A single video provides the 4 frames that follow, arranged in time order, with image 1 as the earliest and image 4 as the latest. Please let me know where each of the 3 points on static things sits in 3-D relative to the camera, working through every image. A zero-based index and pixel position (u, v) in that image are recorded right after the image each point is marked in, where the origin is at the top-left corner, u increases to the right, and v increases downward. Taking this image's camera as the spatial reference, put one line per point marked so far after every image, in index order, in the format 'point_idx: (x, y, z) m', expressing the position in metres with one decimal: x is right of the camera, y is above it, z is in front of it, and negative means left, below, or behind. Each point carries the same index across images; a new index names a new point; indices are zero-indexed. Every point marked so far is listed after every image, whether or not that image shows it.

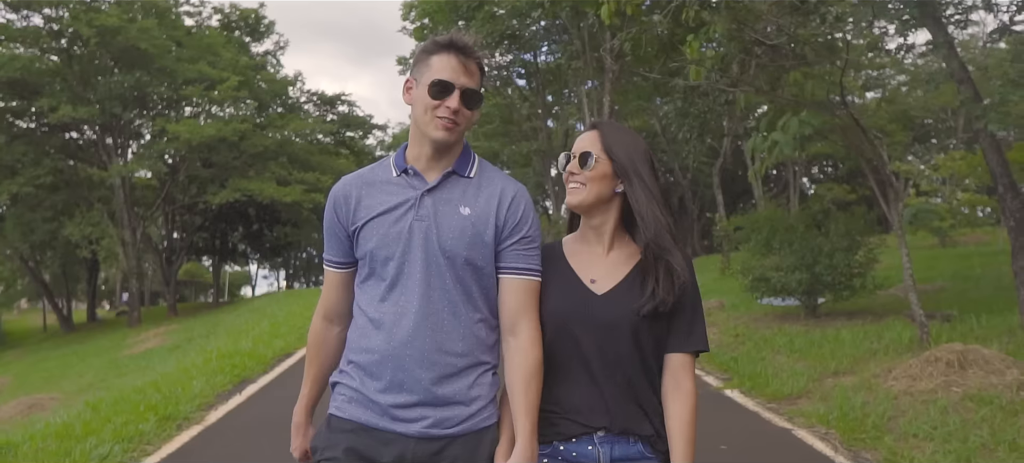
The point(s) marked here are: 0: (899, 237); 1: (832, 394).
0: (+4.4, -0.1, +11.3) m
1: (+2.7, -1.4, +8.3) m
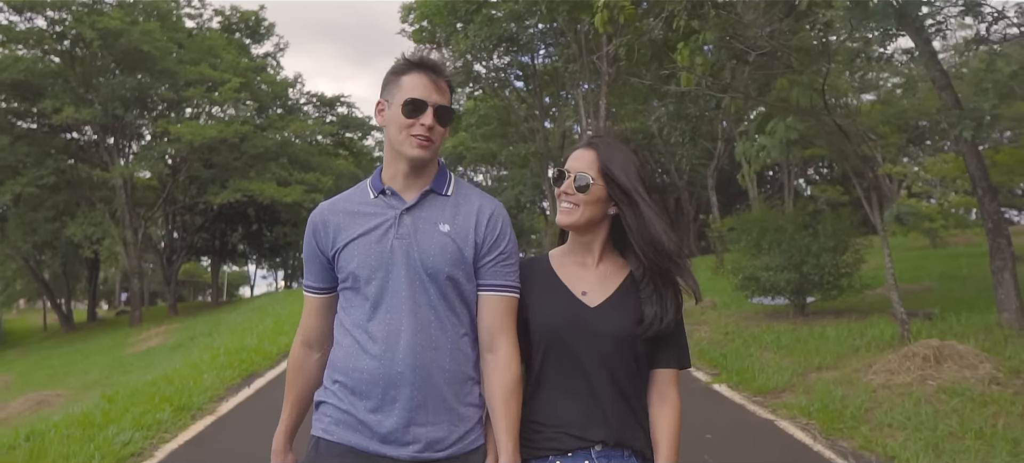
0: (+4.4, -0.1, +11.7) m
1: (+2.7, -1.4, +8.7) m
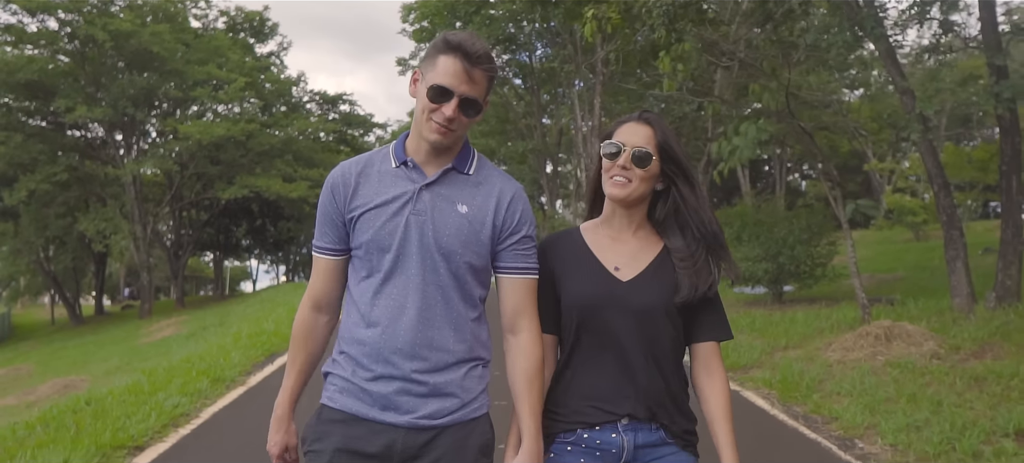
0: (+4.3, 0.0, +12.7) m
1: (+2.7, -1.3, +9.8) m
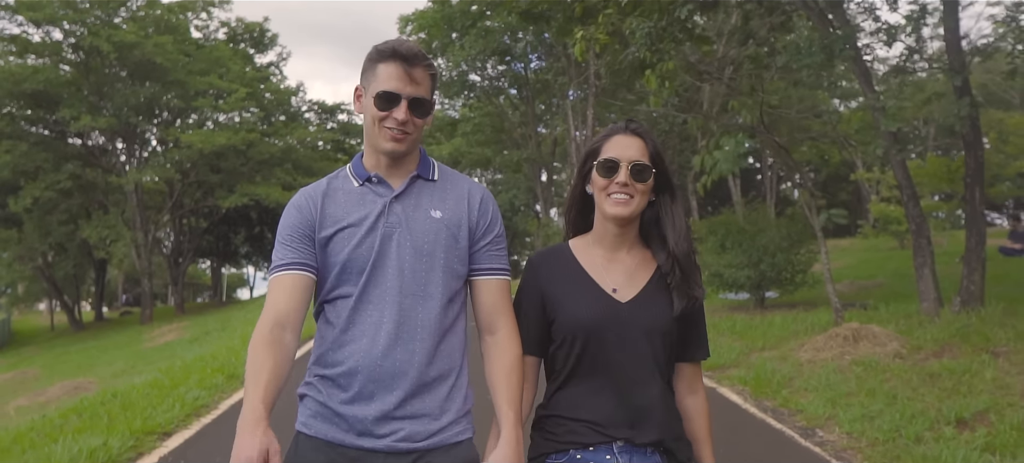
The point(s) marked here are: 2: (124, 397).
0: (+4.3, -0.1, +13.4) m
1: (+2.6, -1.4, +10.4) m
2: (-3.3, -1.4, +8.2) m
